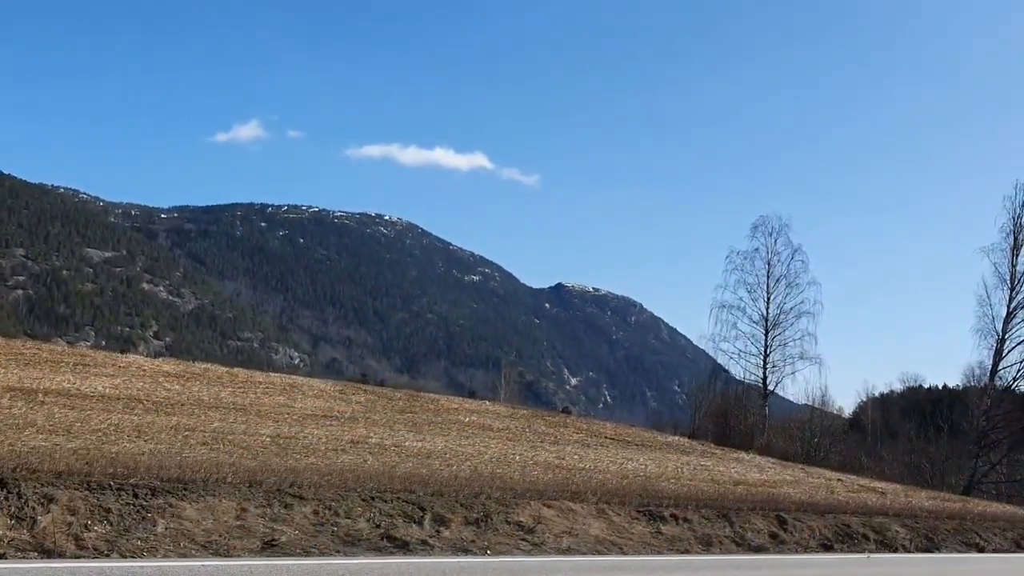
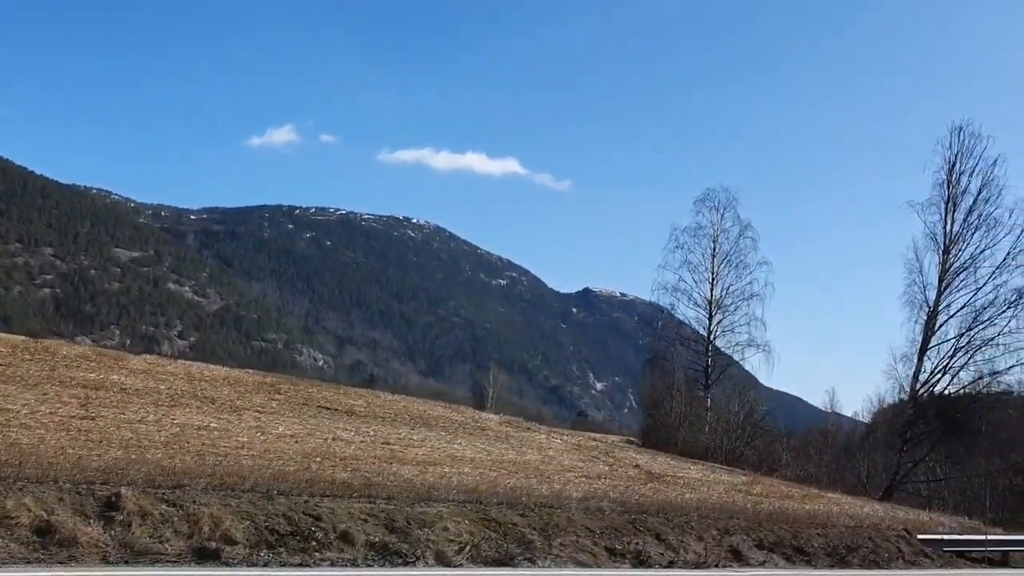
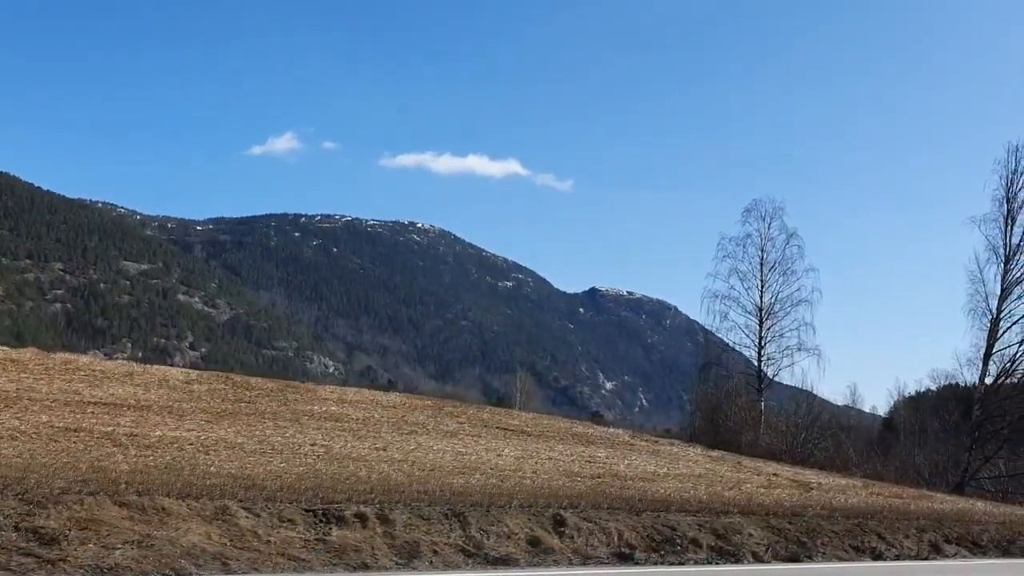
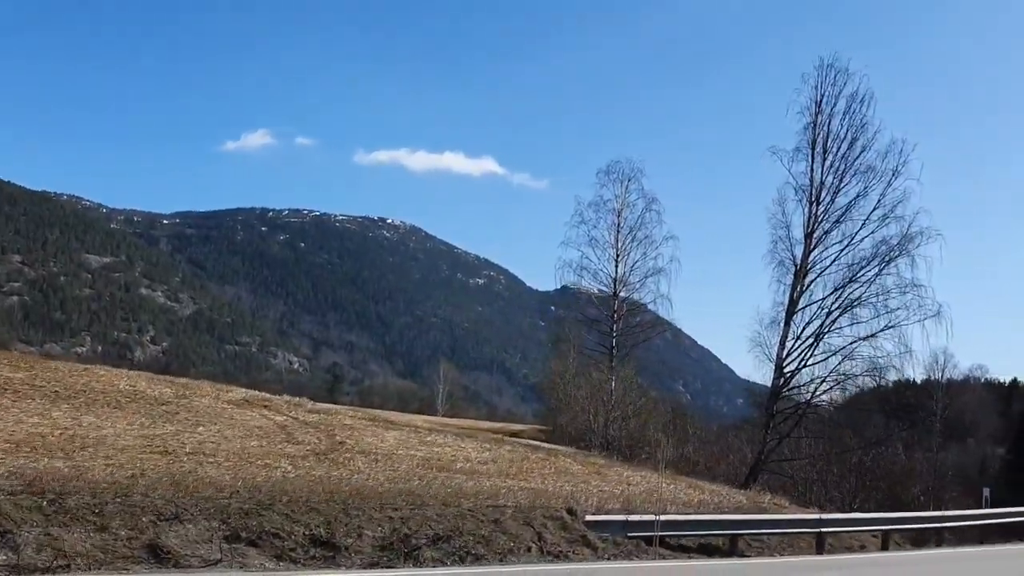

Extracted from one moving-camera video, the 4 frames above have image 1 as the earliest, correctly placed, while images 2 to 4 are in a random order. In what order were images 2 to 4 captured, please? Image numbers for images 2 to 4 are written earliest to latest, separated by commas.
3, 2, 4
